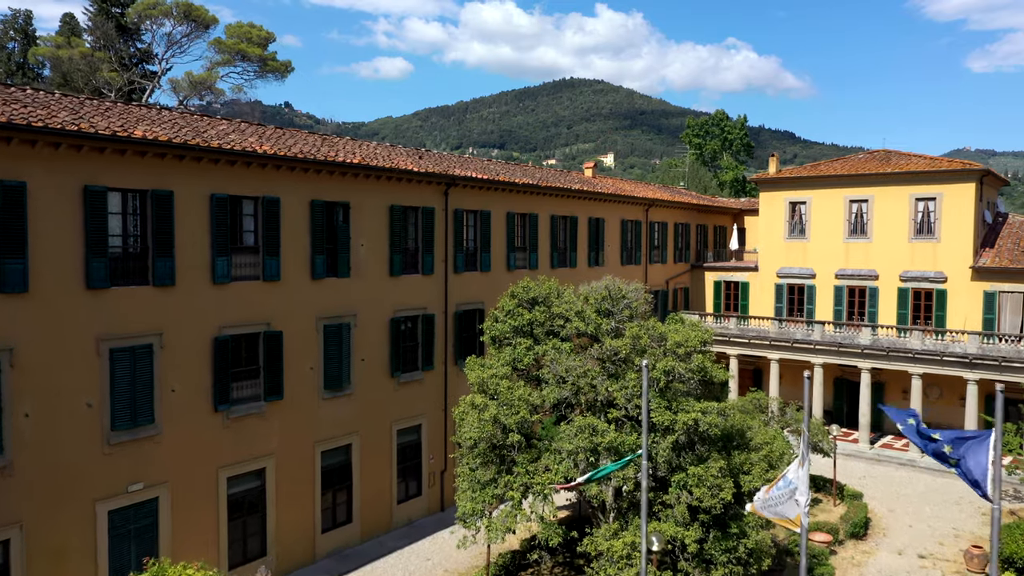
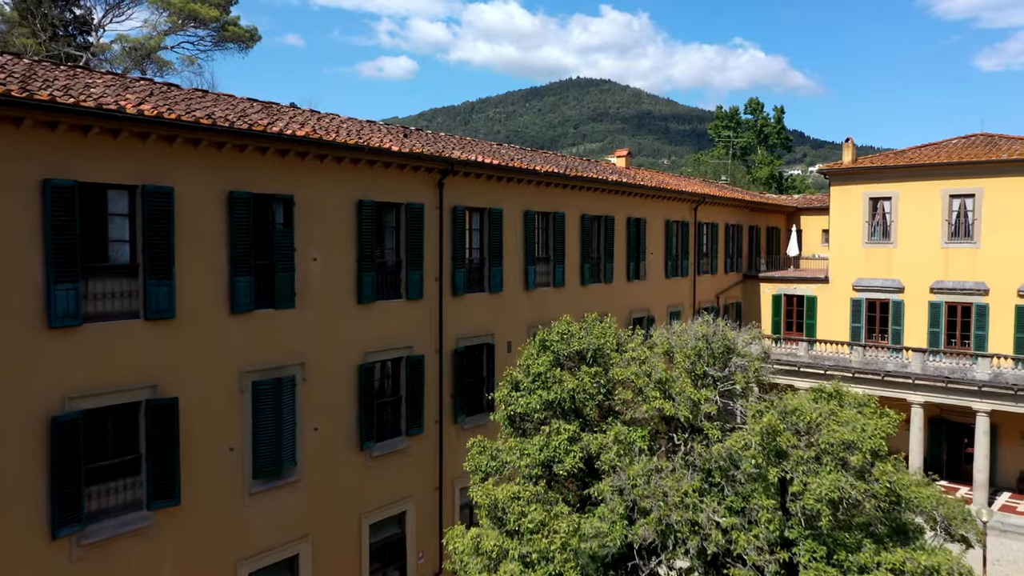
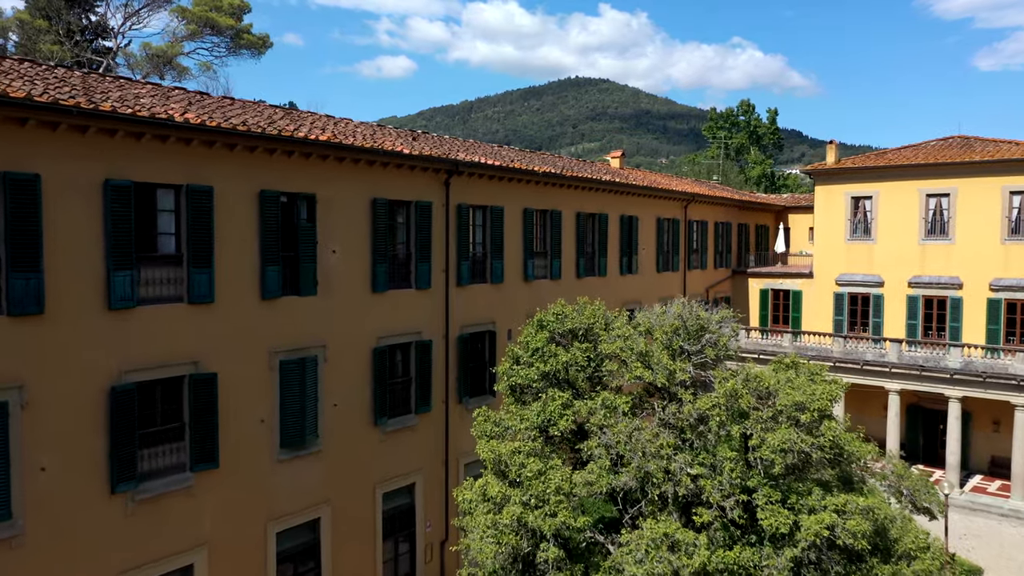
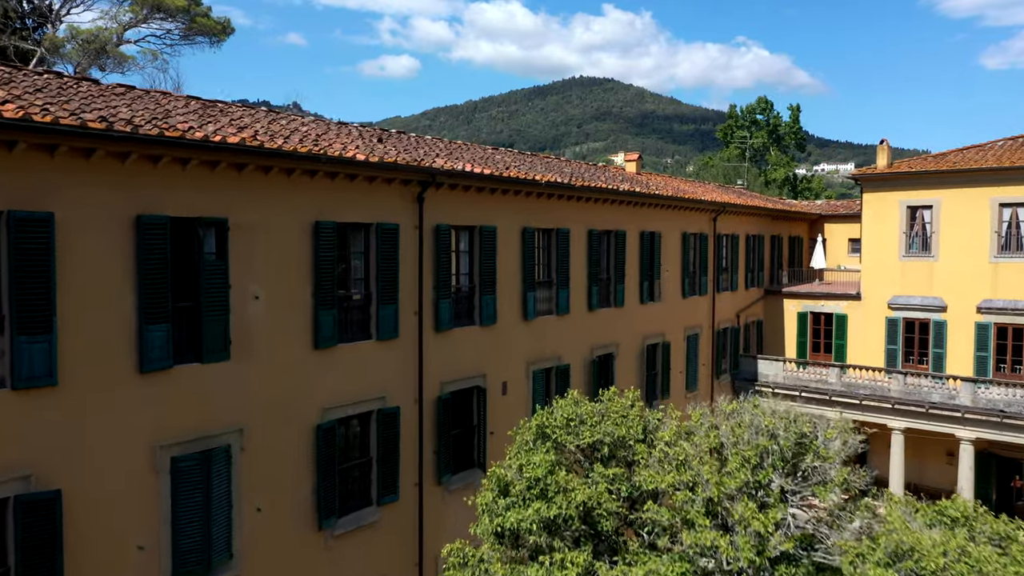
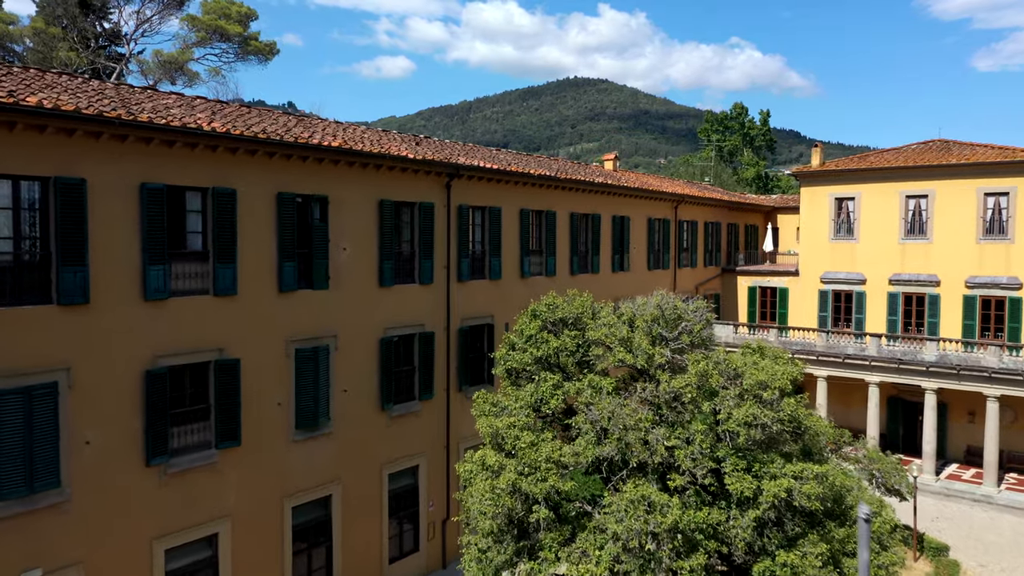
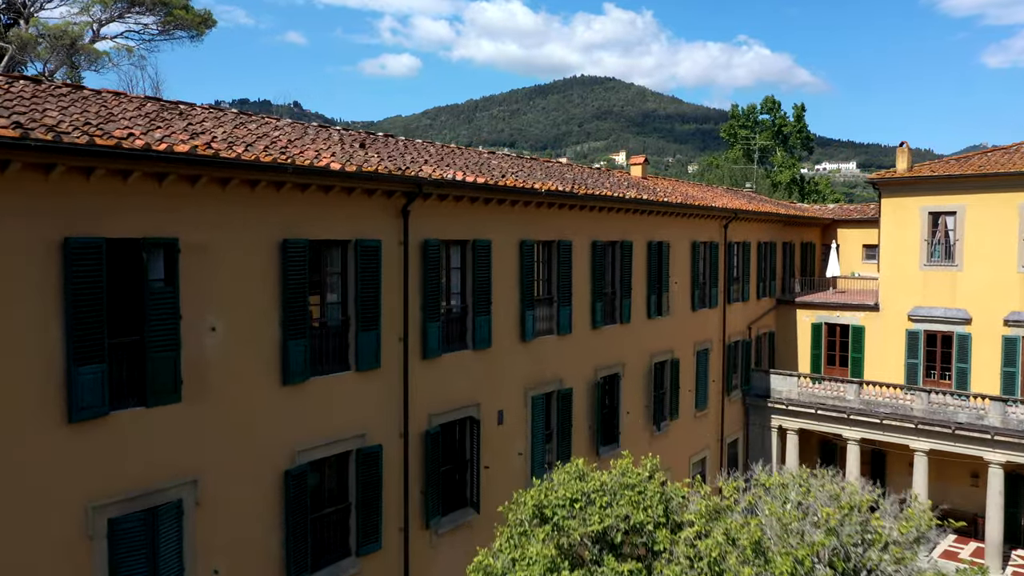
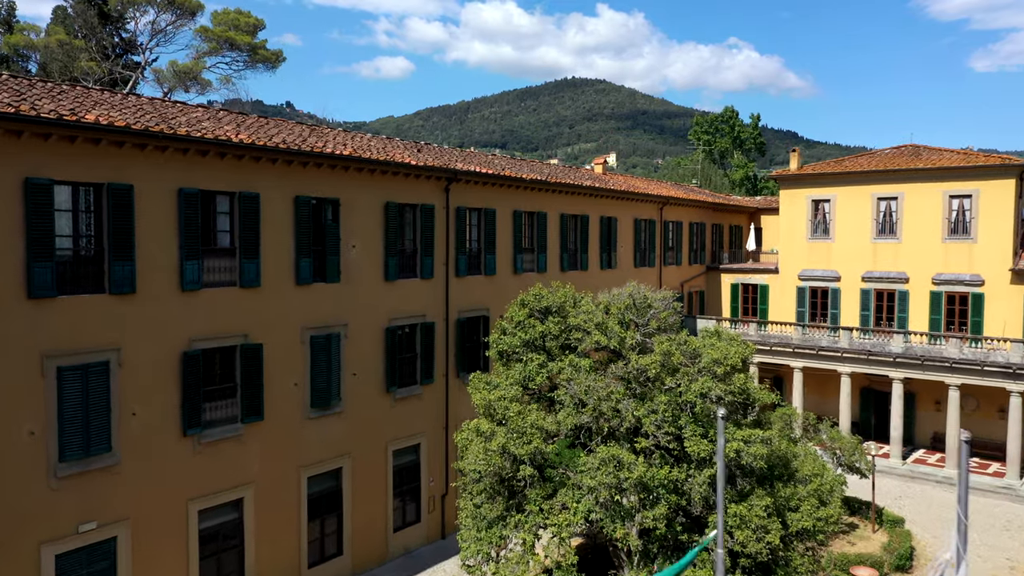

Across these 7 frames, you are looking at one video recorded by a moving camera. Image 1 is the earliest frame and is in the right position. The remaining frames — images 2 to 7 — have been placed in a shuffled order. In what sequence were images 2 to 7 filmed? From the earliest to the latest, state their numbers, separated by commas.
7, 5, 3, 2, 4, 6
